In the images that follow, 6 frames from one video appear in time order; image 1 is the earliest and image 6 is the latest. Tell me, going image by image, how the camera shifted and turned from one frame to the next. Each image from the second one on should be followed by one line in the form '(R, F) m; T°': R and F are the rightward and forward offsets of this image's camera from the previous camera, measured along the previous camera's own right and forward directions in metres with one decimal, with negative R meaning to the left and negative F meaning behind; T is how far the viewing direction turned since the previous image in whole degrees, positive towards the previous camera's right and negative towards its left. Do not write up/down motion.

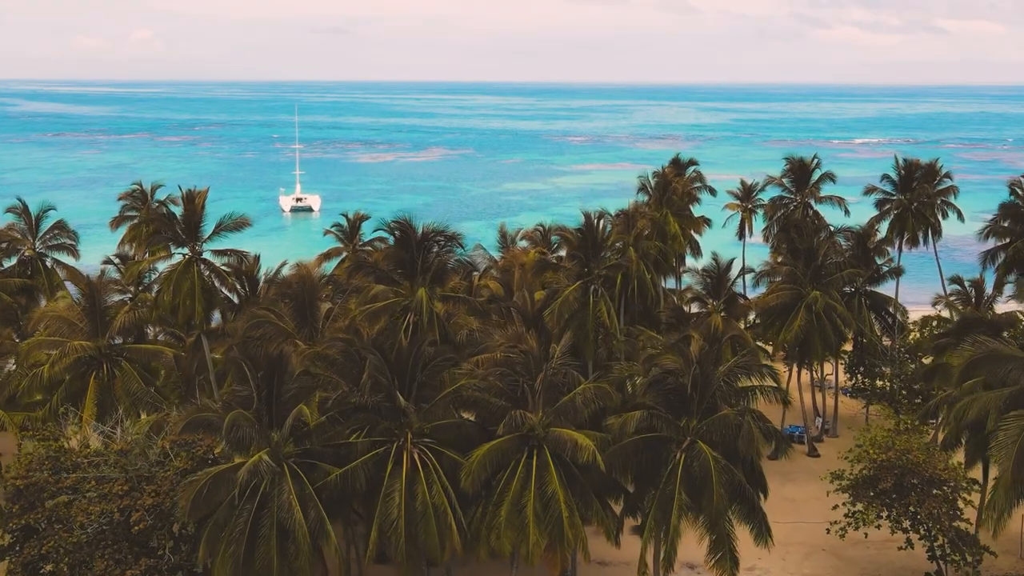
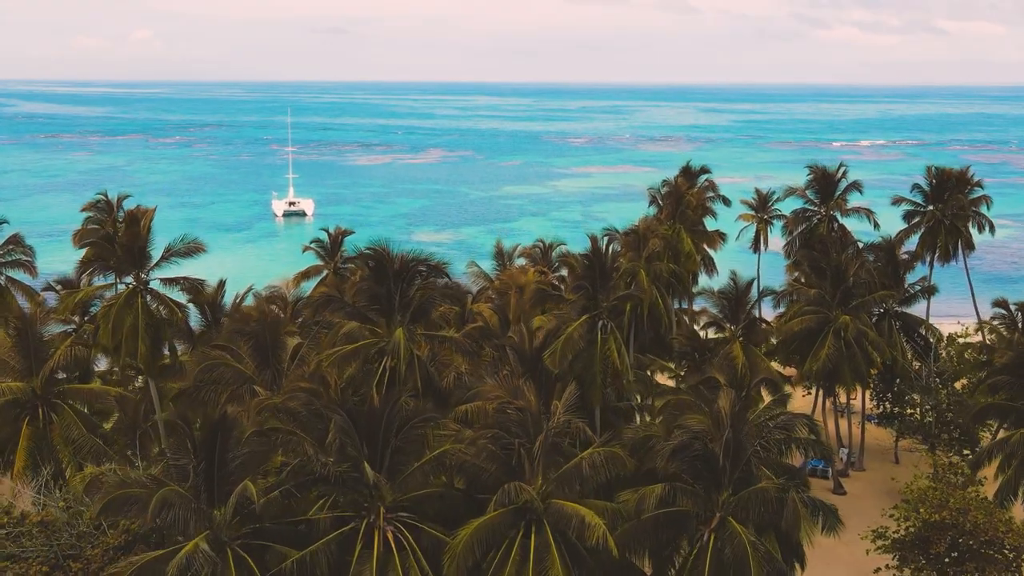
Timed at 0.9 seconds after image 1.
(+0.1, +2.5) m; 0°
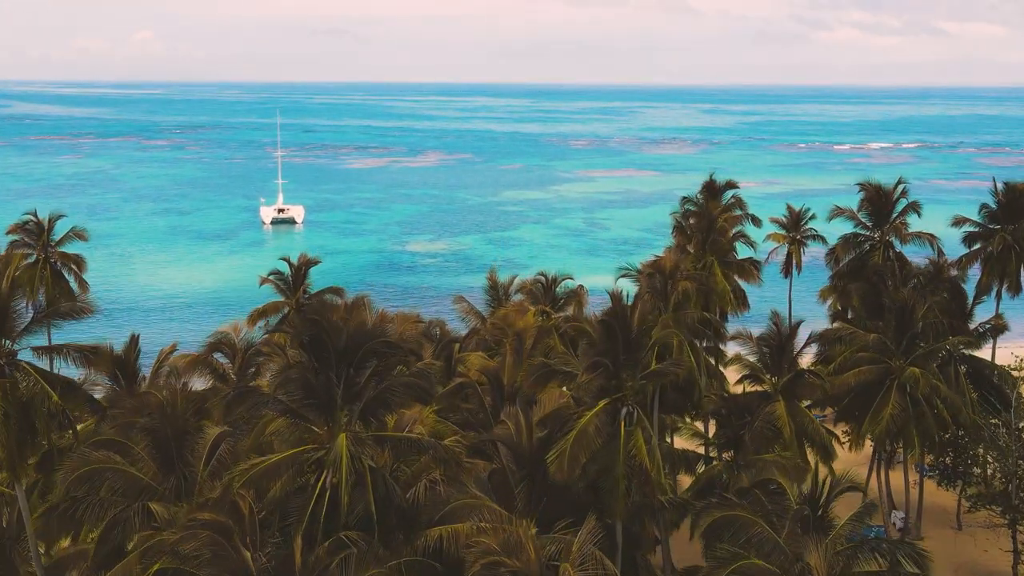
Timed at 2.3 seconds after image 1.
(+0.1, +4.2) m; 0°
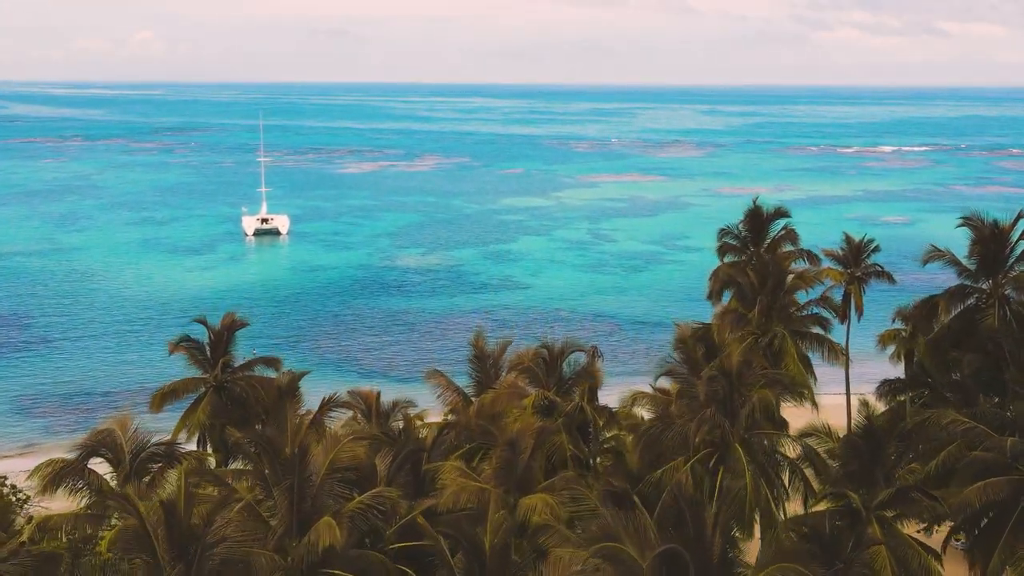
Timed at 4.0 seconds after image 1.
(+0.2, +5.5) m; 0°
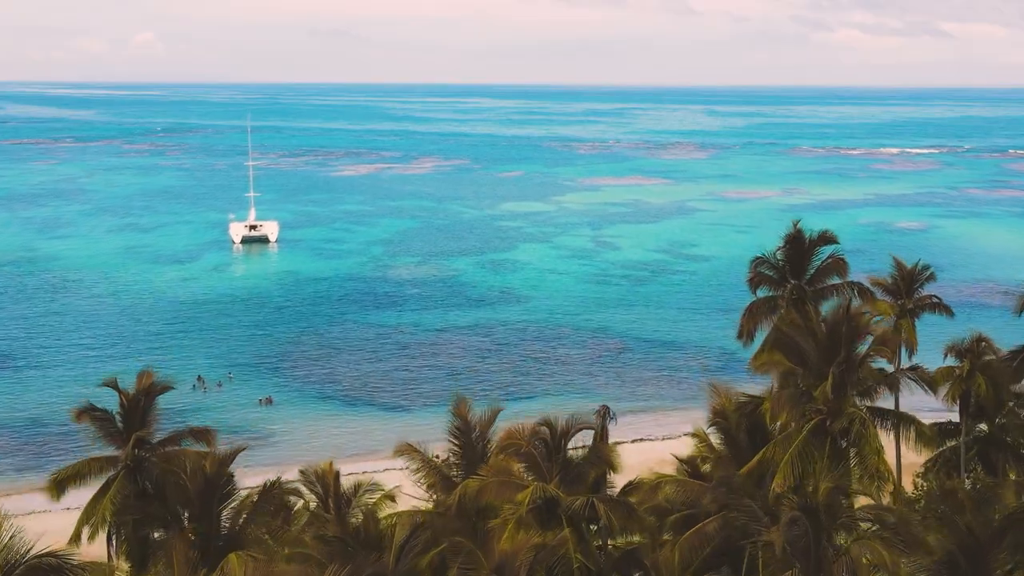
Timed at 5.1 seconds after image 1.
(+0.1, +3.4) m; 0°
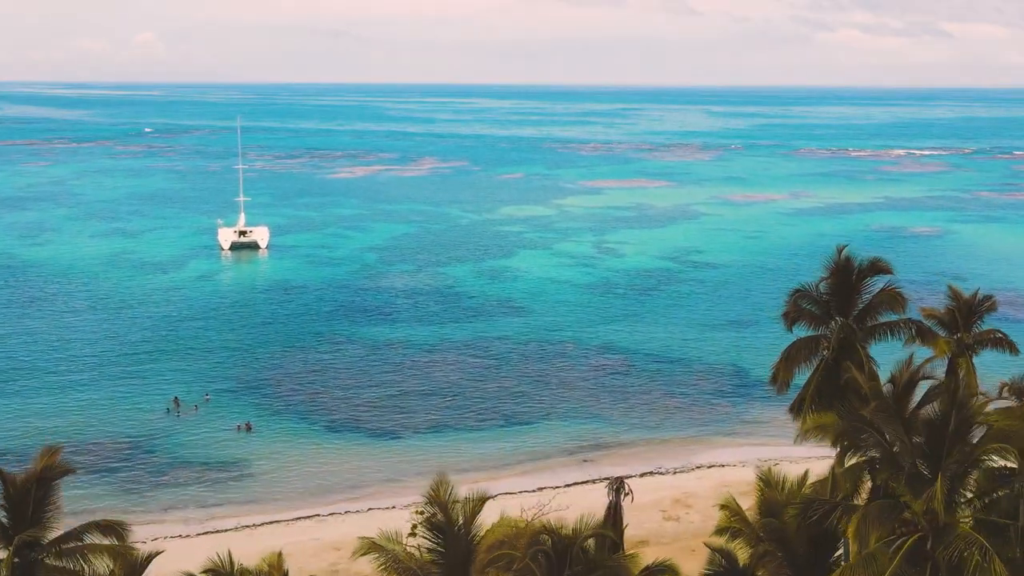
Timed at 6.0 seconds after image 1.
(+0.1, +2.8) m; 0°
